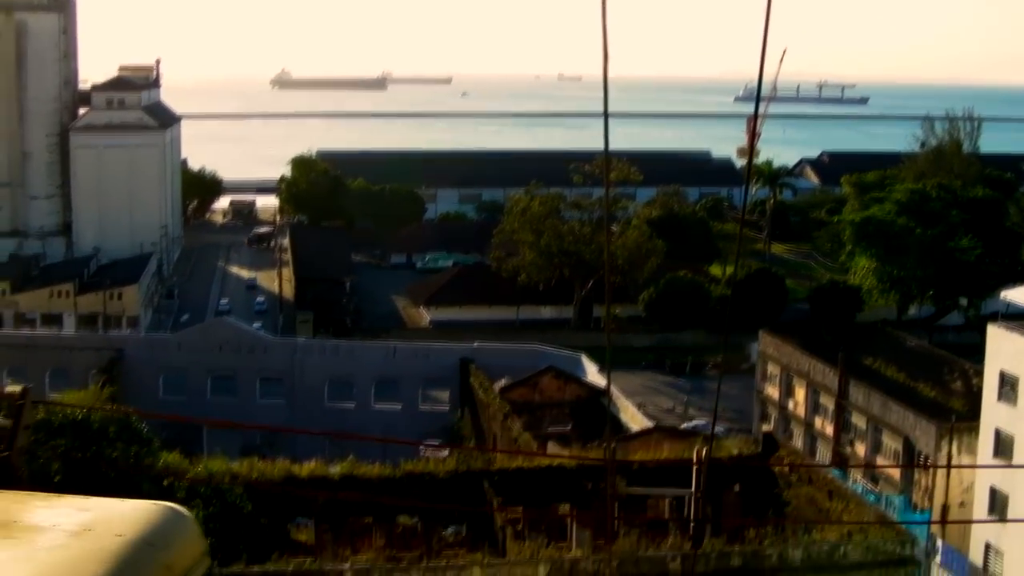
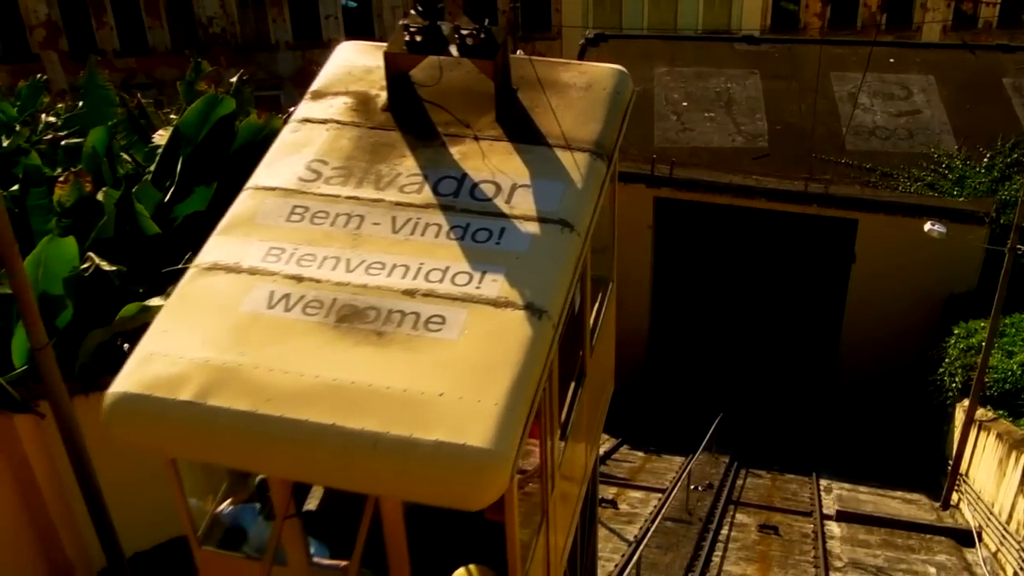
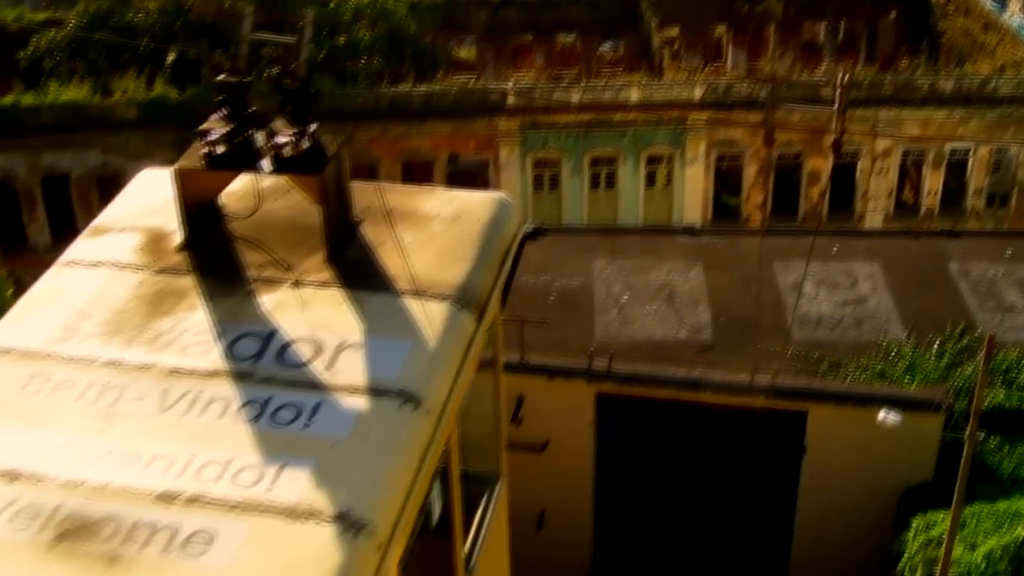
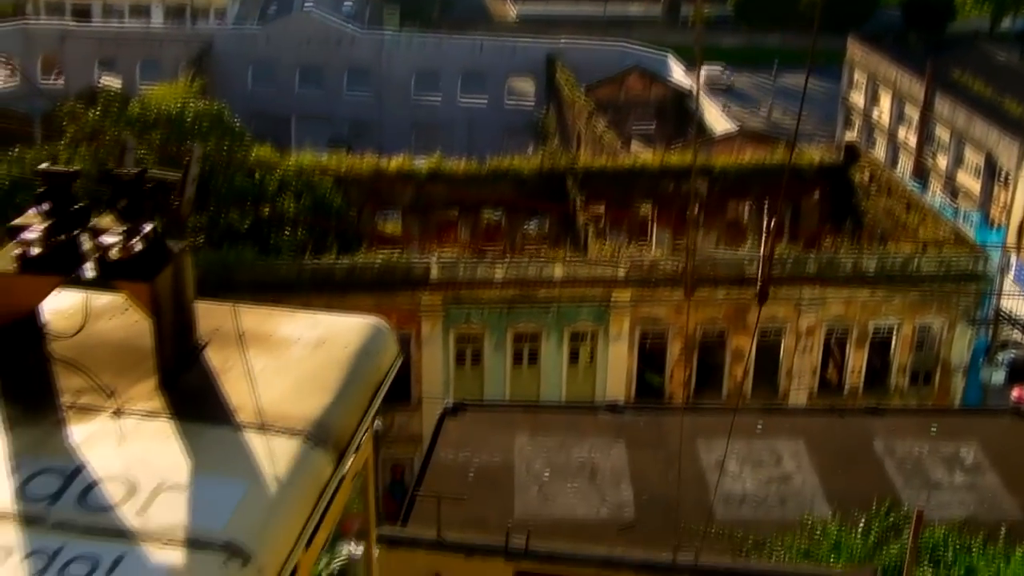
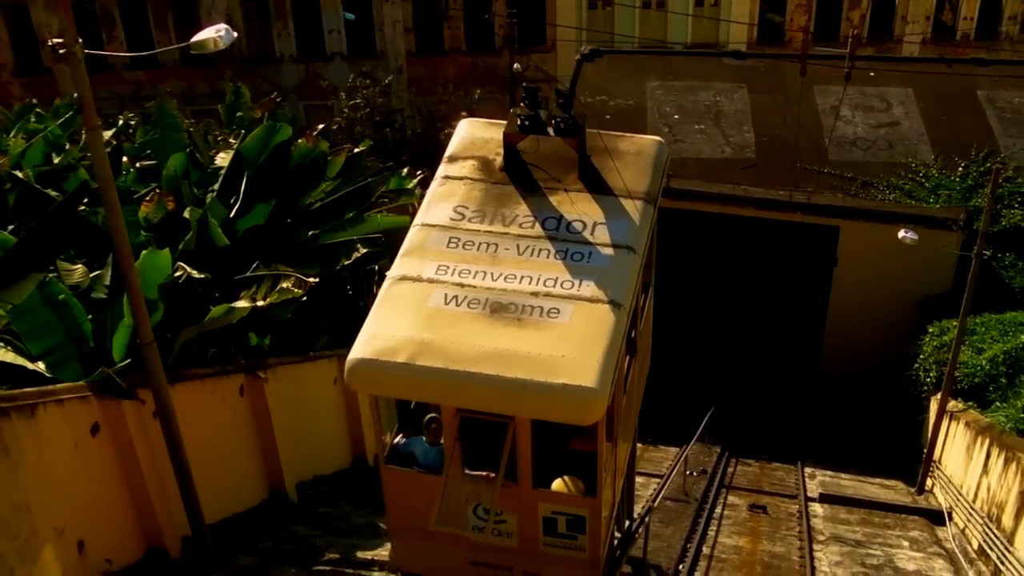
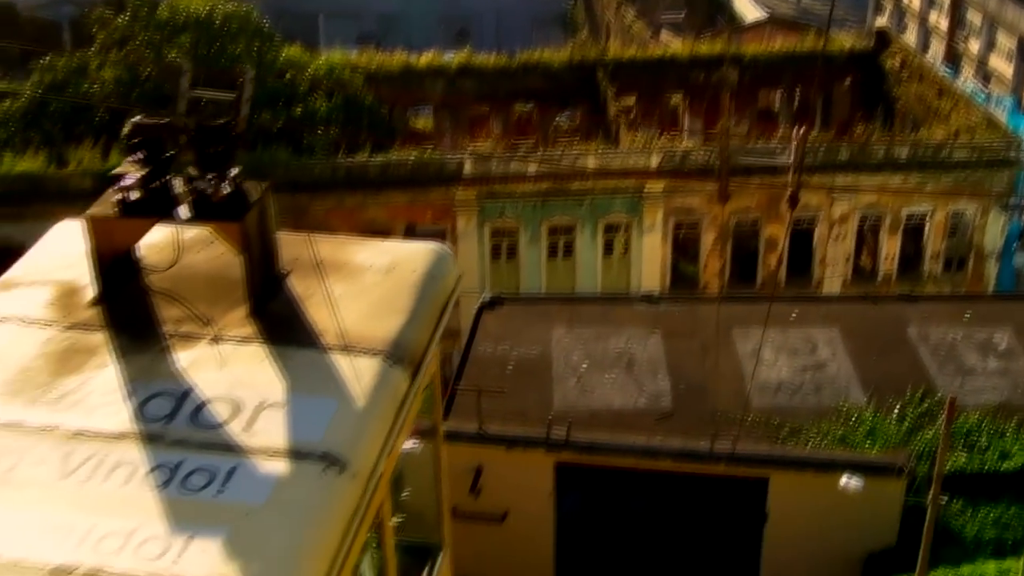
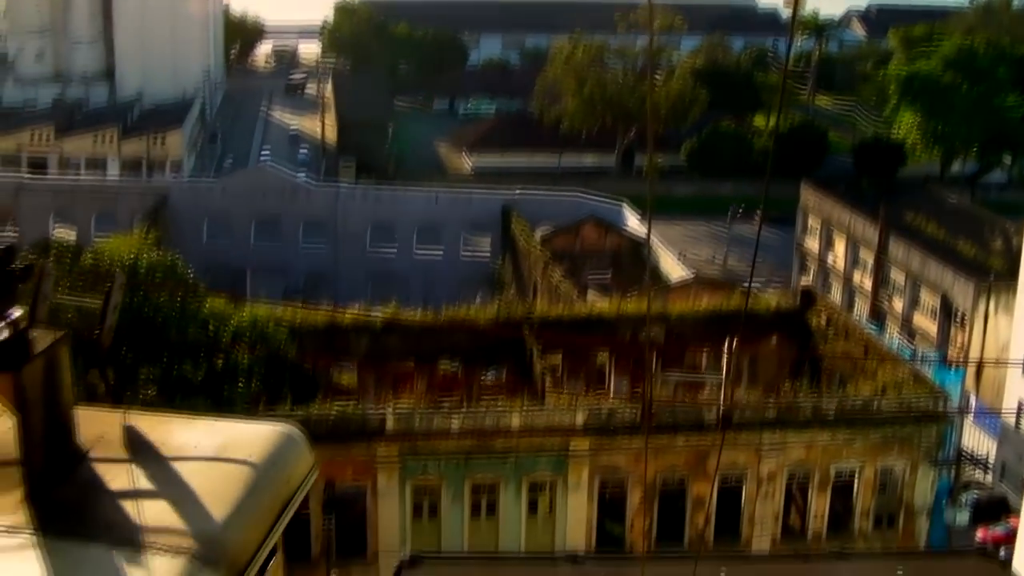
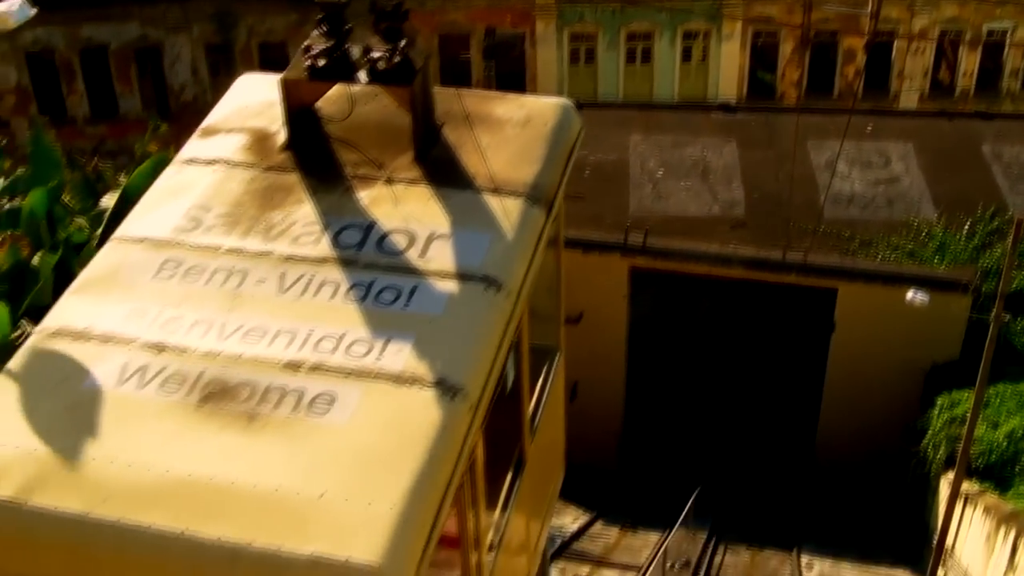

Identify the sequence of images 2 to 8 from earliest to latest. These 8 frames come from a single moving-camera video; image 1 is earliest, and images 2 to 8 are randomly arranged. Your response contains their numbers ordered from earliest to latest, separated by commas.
7, 4, 6, 3, 8, 2, 5
